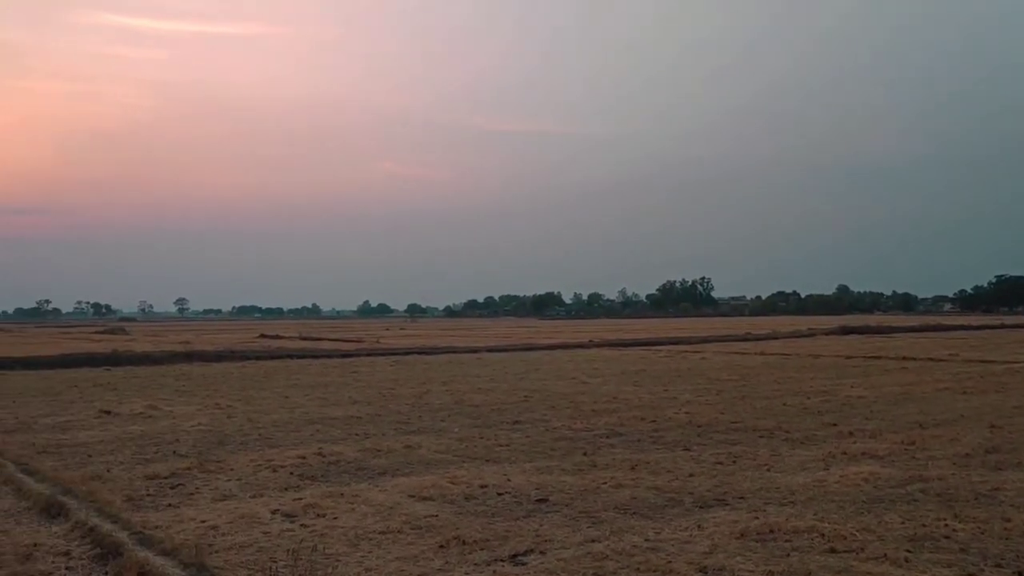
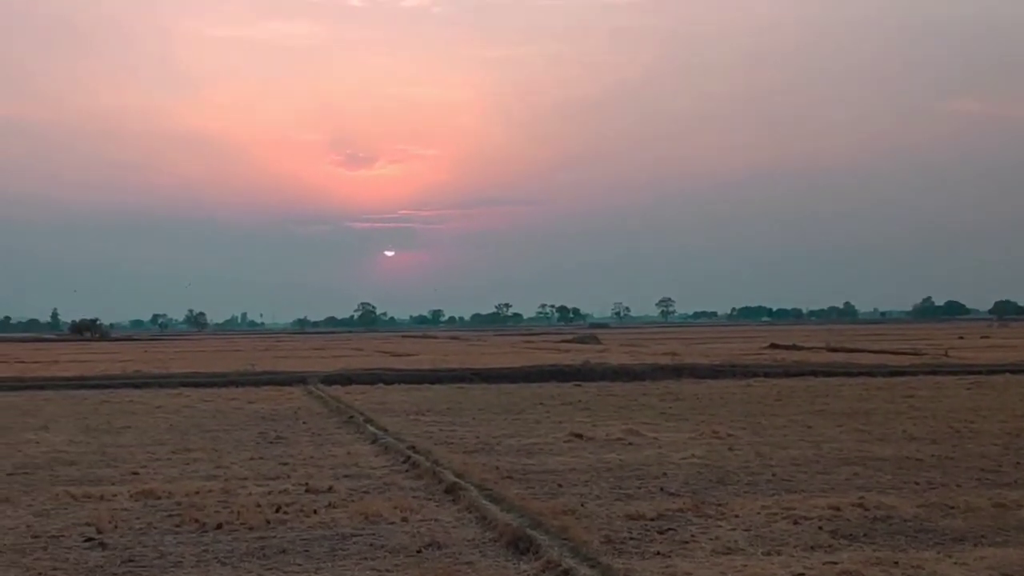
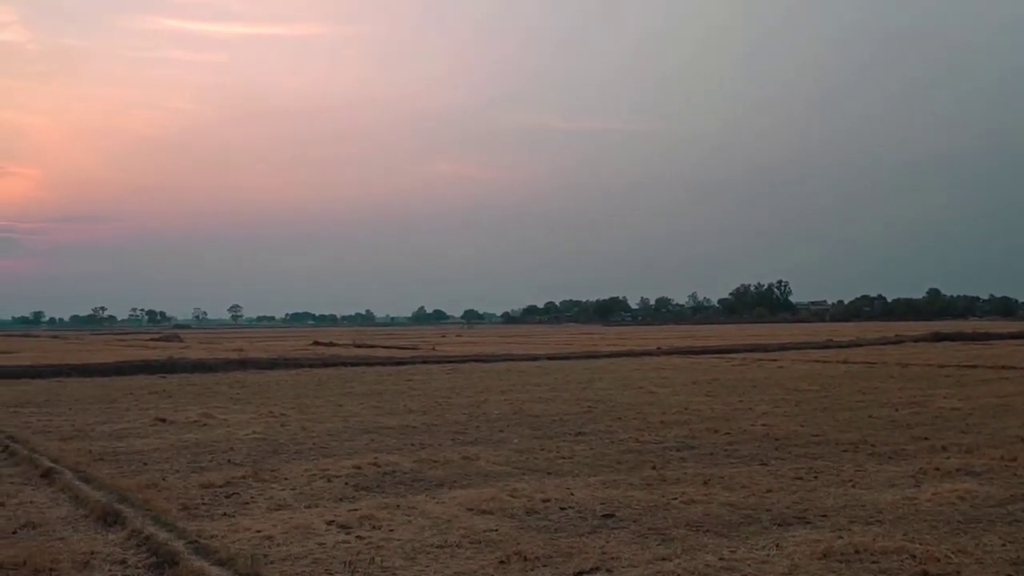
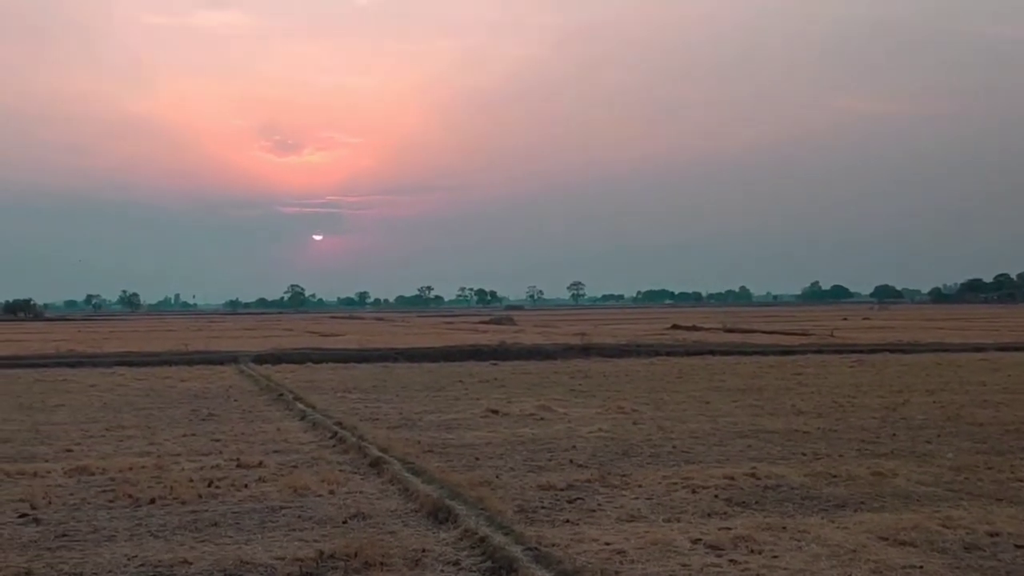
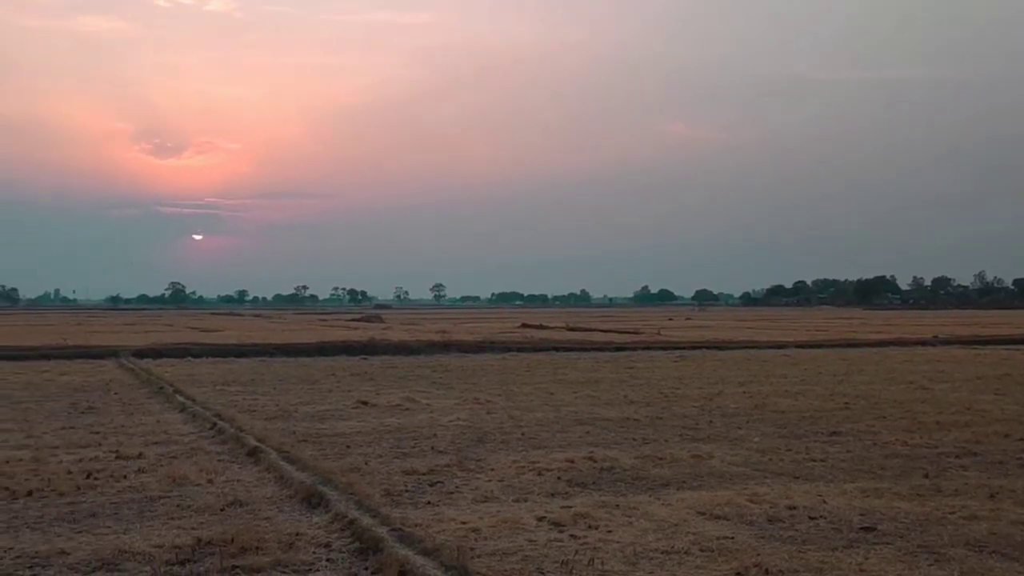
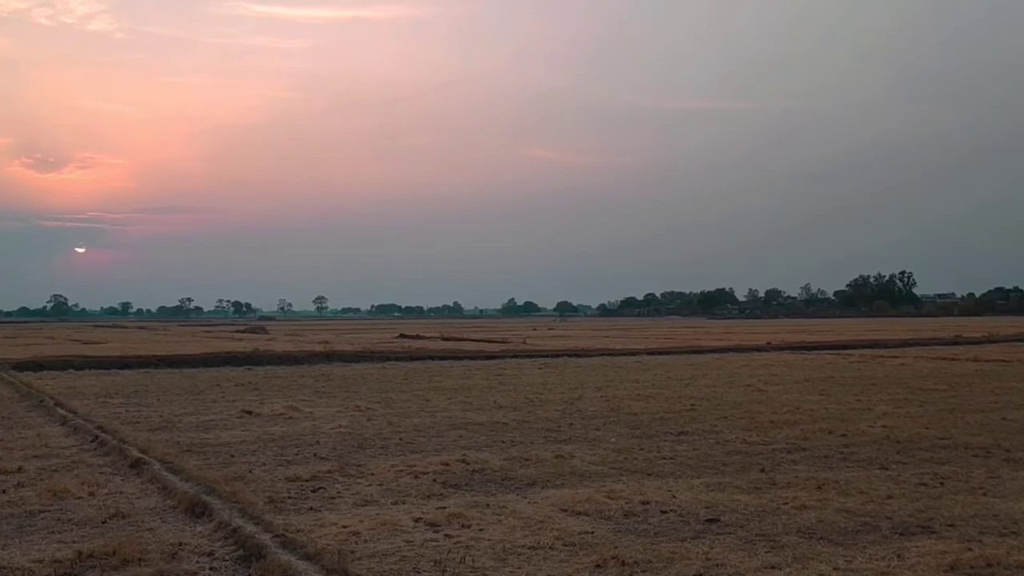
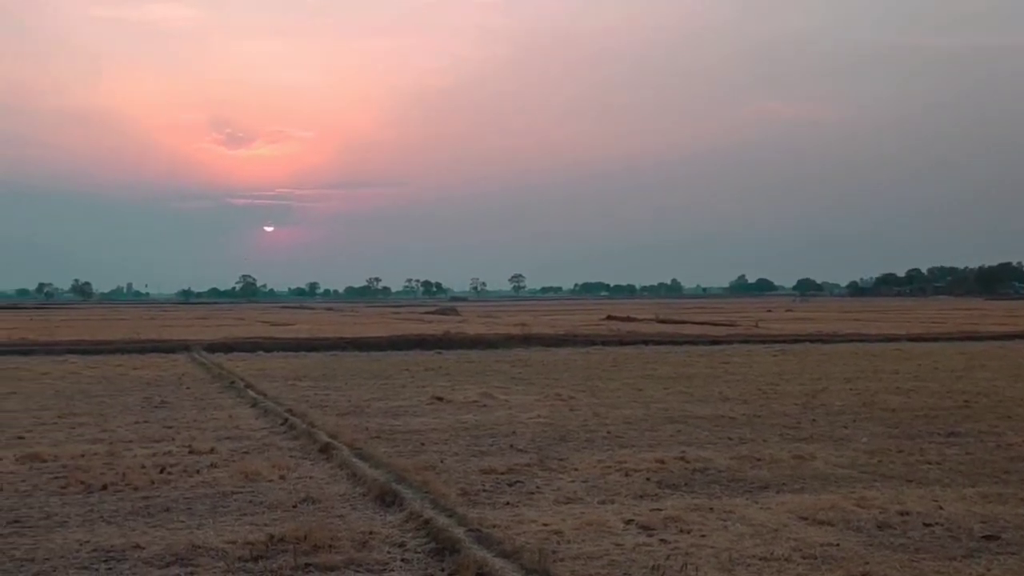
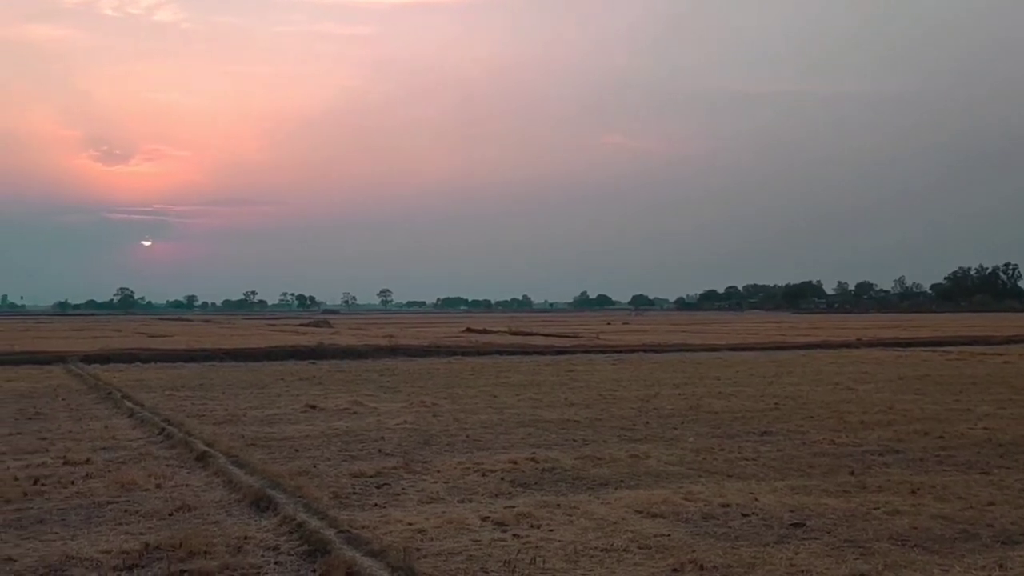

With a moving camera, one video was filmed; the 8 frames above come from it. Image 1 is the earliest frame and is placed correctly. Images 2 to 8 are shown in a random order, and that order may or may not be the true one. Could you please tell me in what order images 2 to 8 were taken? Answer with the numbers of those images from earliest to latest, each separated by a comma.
3, 6, 8, 5, 7, 4, 2
